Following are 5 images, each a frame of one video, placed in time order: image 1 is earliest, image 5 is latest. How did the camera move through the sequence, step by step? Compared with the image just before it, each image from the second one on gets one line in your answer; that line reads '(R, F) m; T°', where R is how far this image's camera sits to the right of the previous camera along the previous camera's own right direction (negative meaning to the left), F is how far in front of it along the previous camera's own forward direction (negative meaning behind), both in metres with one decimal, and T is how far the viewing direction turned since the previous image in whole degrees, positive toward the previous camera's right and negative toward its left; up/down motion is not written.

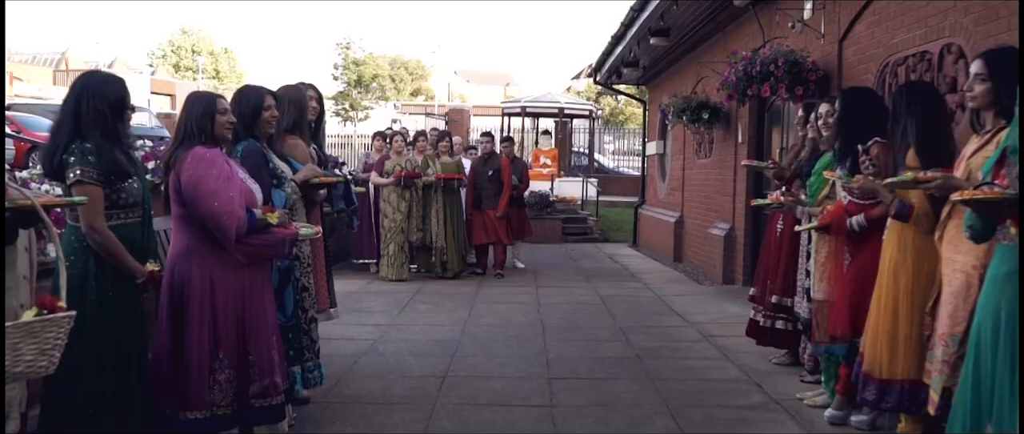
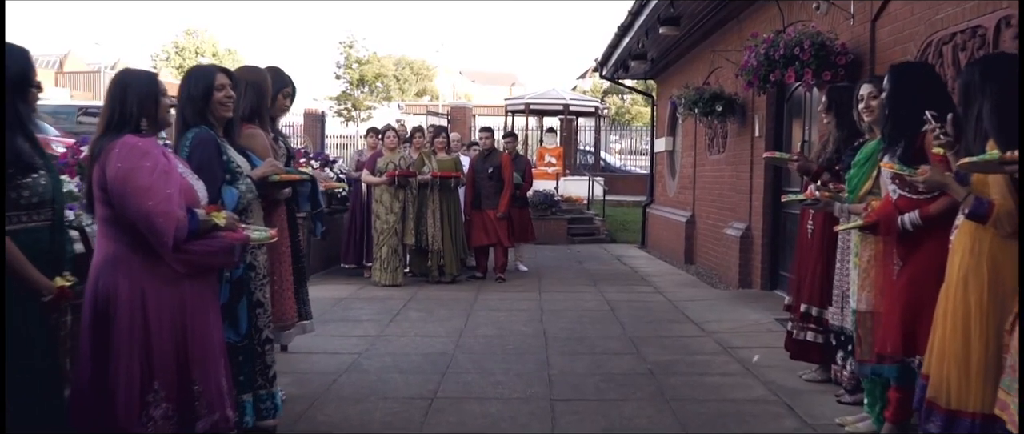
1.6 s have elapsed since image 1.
(+0.1, +0.7) m; 0°
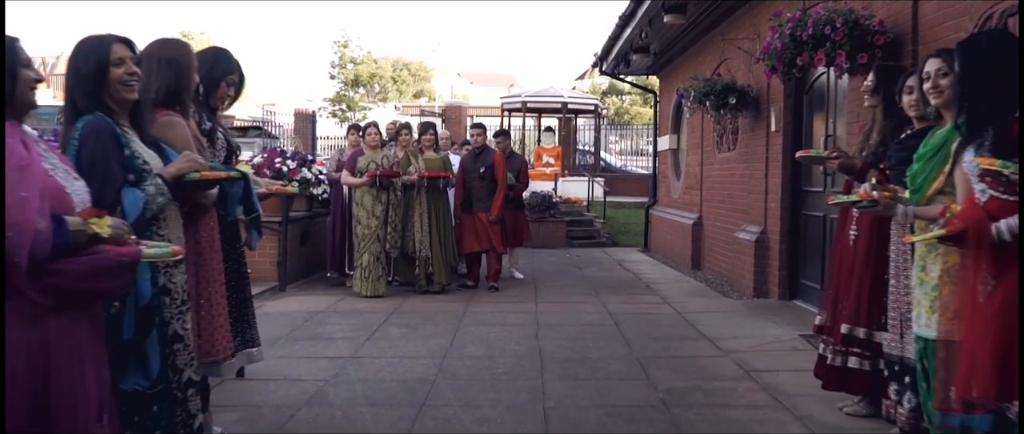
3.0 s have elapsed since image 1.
(+0.1, +0.9) m; 0°
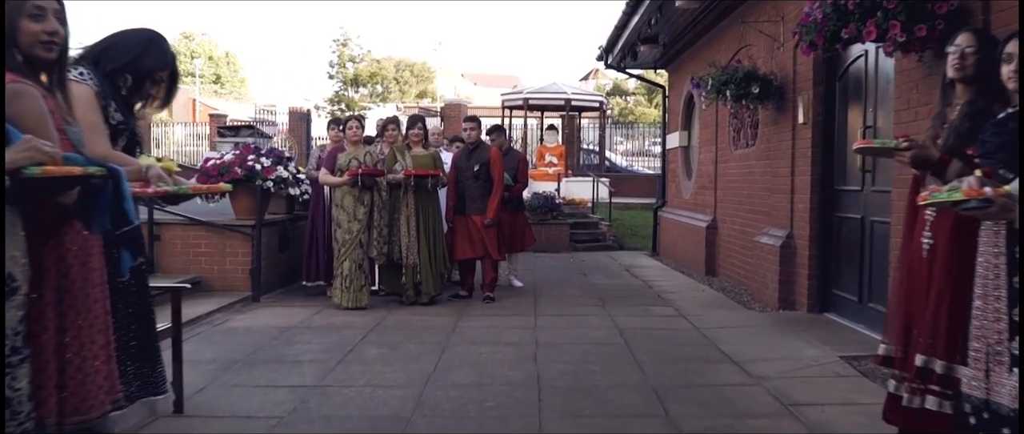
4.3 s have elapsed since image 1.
(+0.1, +0.9) m; 0°
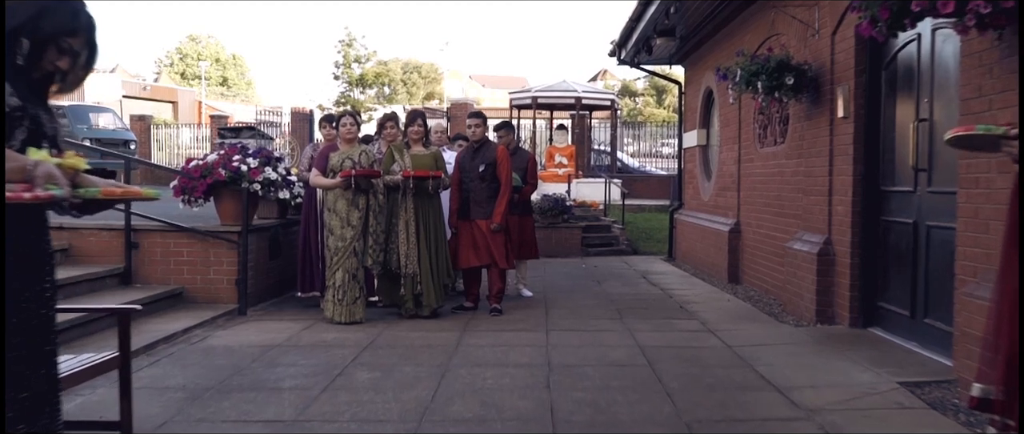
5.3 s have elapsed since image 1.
(0.0, +0.8) m; -1°
